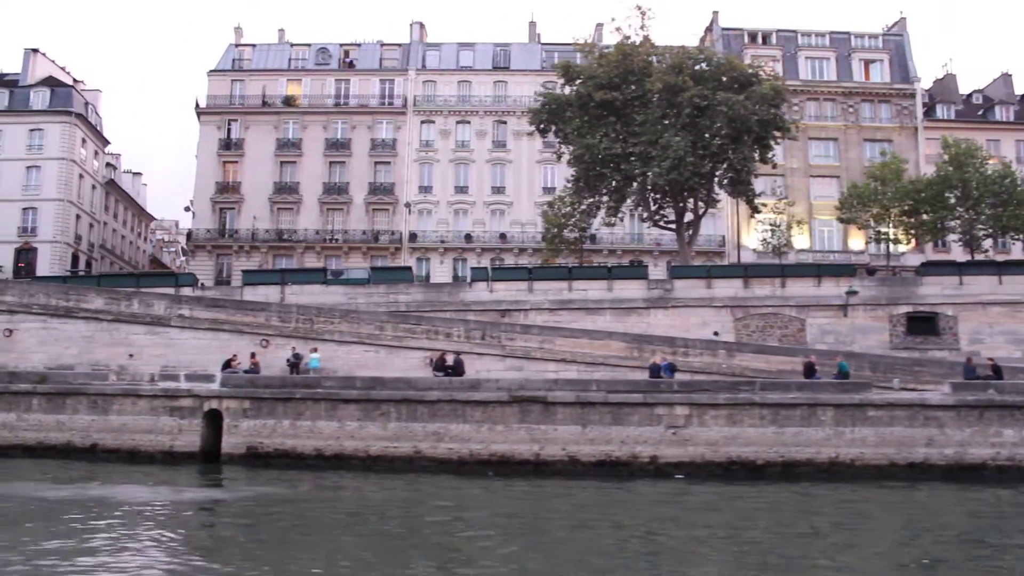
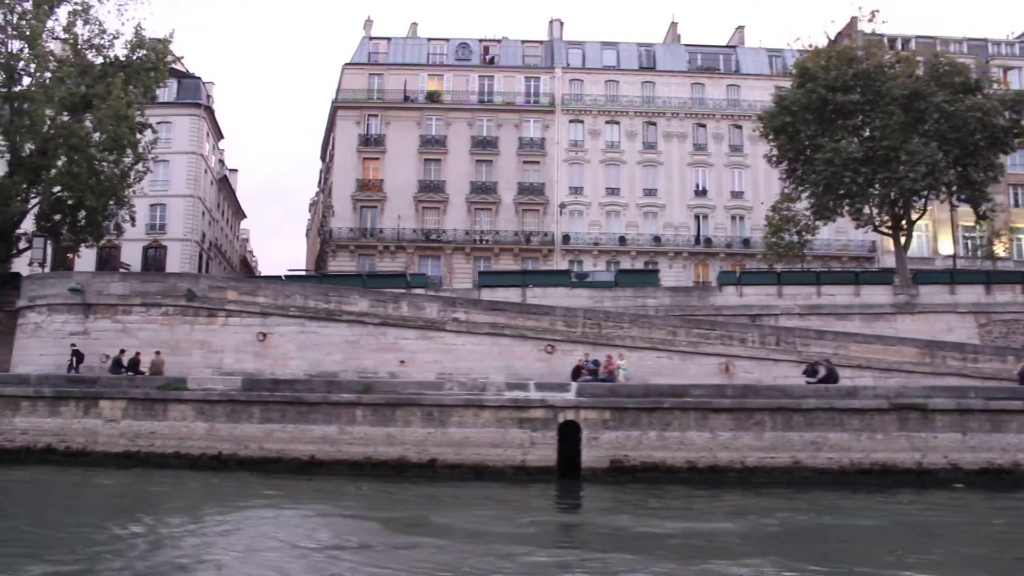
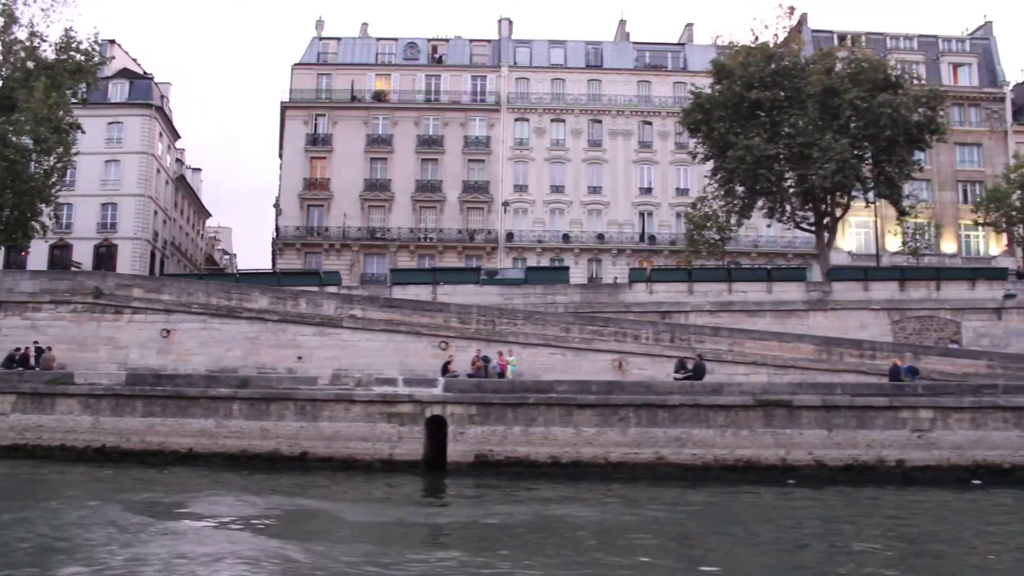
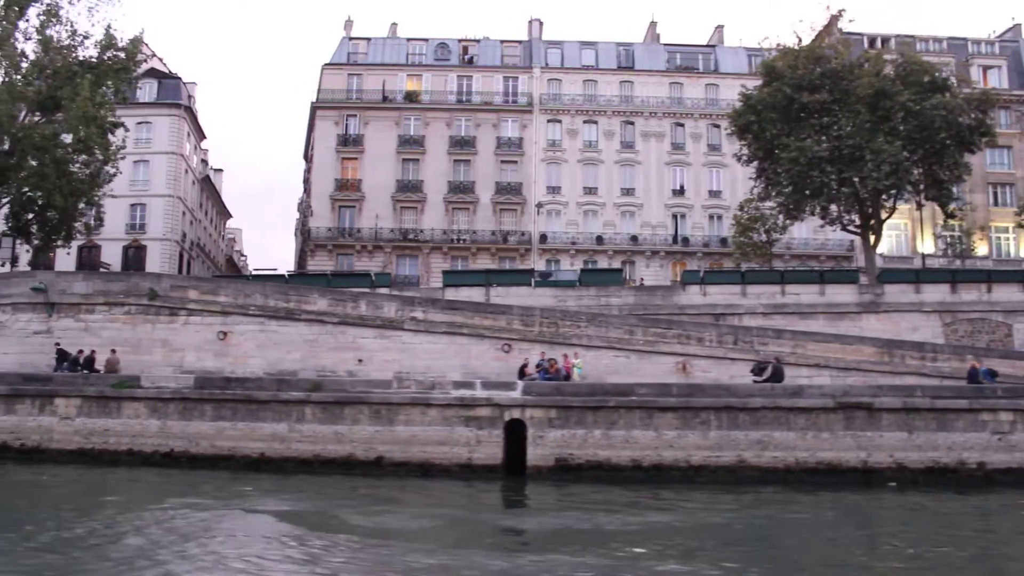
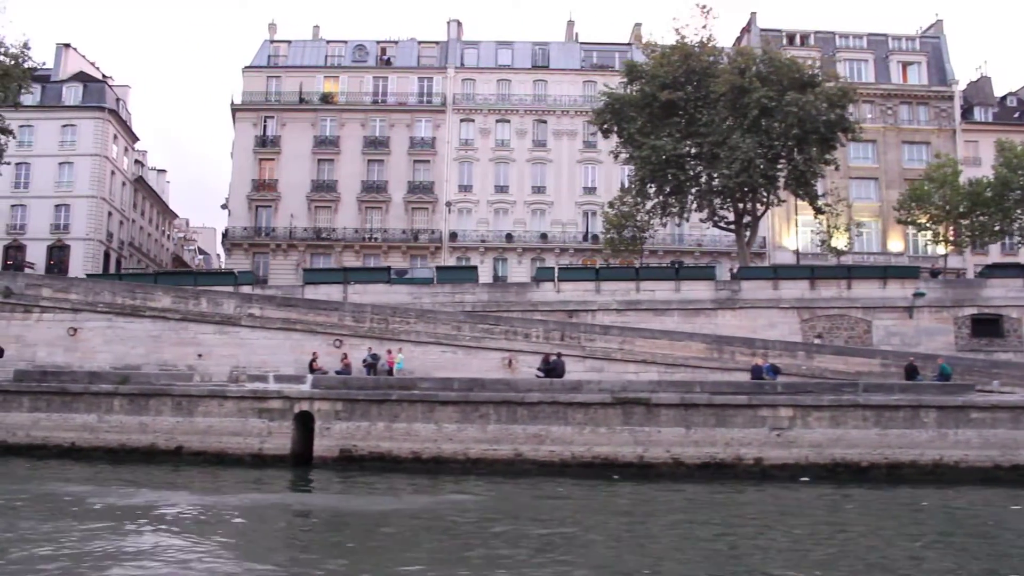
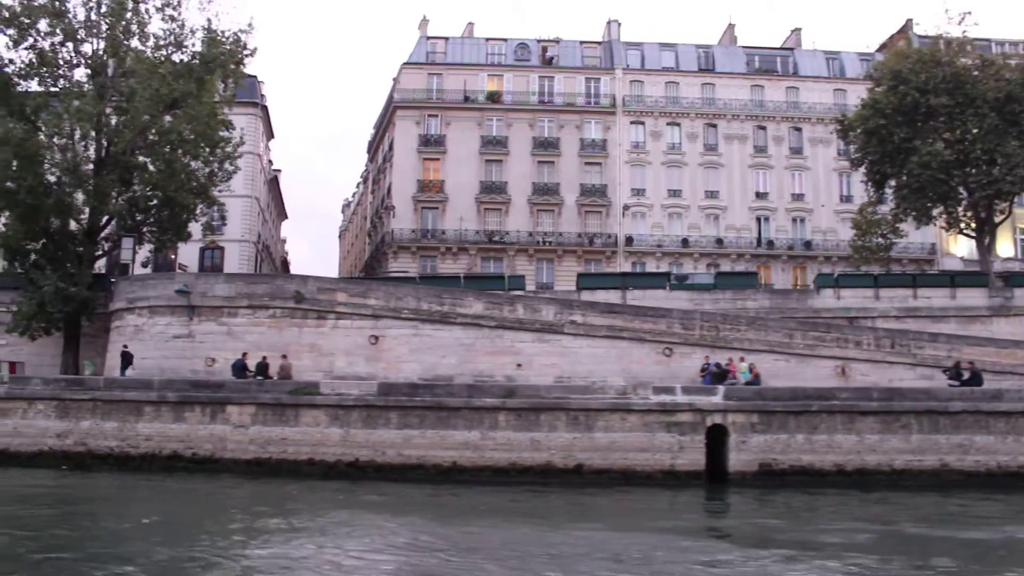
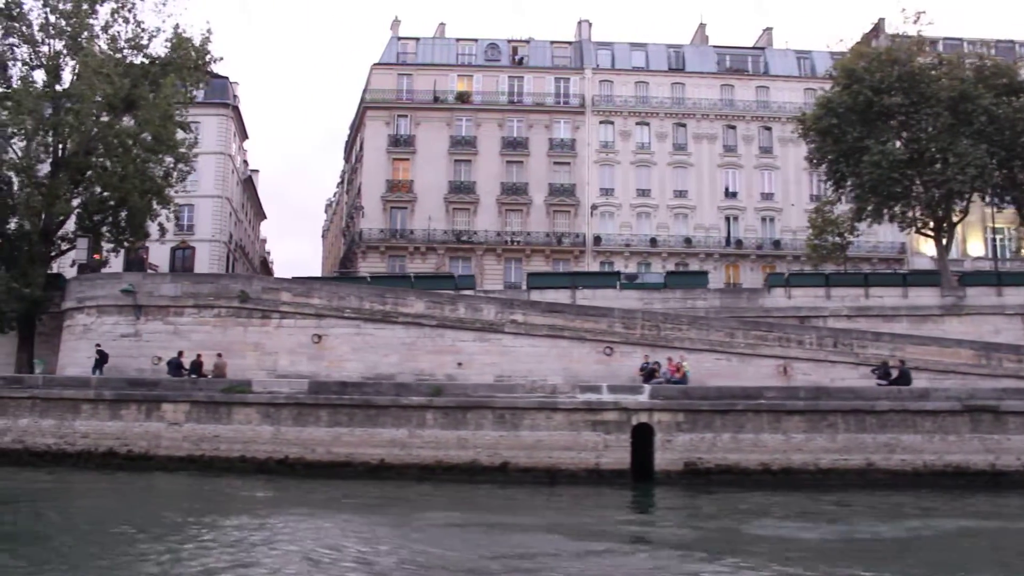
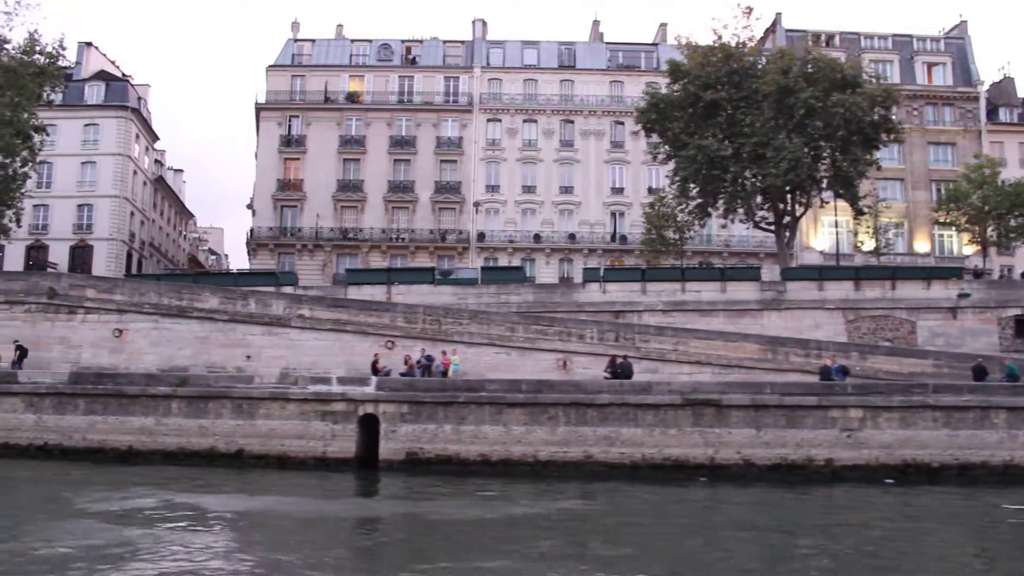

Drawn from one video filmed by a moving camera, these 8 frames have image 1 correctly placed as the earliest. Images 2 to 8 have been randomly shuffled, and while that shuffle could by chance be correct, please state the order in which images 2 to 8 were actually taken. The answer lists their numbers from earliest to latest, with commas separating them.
5, 8, 3, 4, 2, 7, 6
